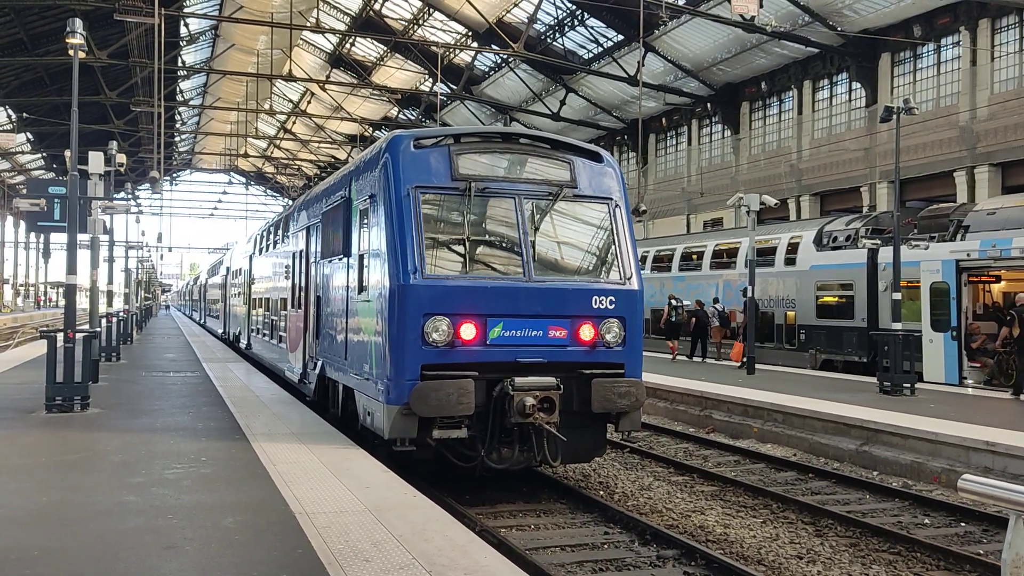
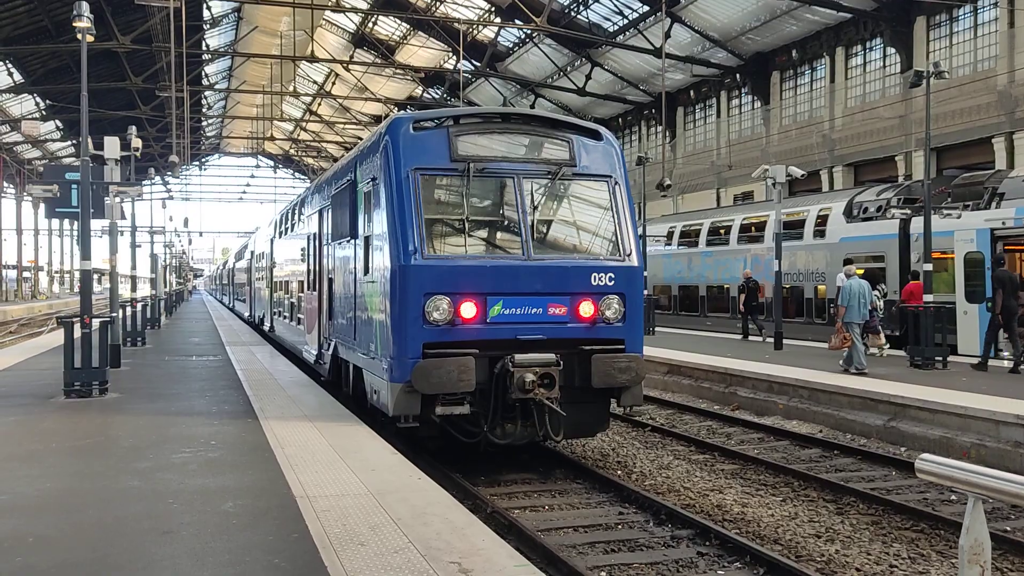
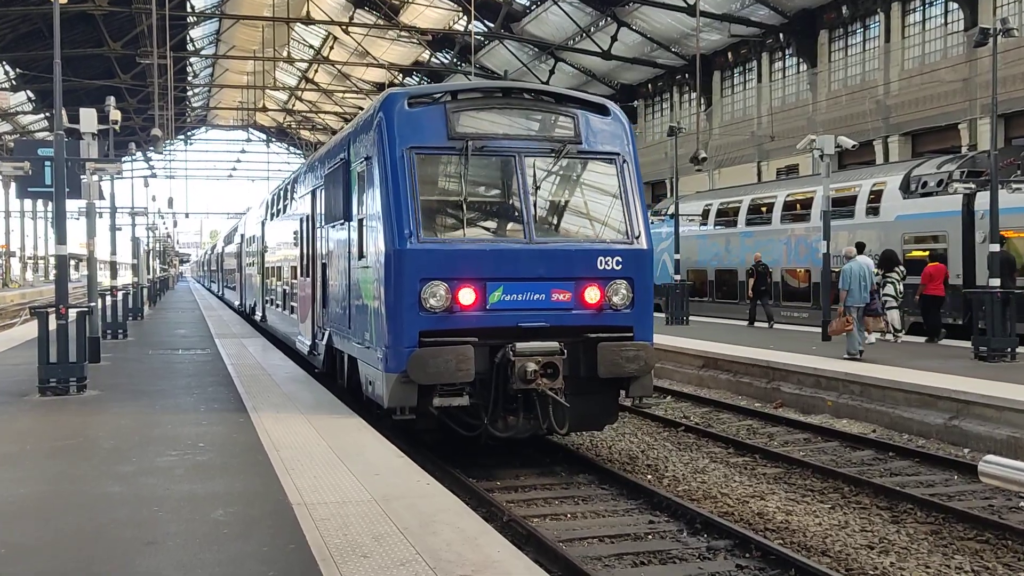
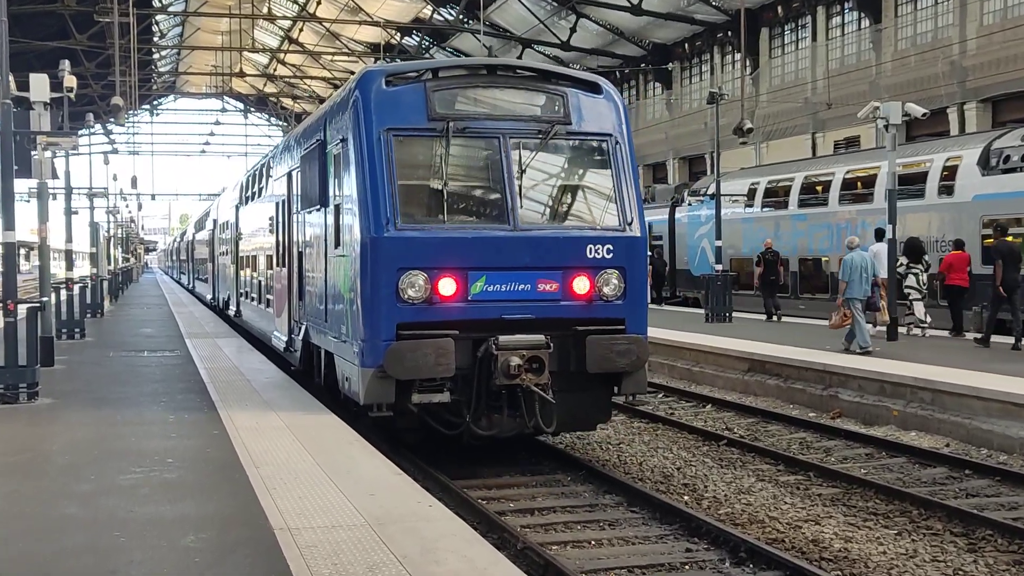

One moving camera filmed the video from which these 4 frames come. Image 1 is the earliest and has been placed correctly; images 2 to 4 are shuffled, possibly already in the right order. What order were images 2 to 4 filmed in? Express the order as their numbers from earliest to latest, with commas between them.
2, 3, 4
